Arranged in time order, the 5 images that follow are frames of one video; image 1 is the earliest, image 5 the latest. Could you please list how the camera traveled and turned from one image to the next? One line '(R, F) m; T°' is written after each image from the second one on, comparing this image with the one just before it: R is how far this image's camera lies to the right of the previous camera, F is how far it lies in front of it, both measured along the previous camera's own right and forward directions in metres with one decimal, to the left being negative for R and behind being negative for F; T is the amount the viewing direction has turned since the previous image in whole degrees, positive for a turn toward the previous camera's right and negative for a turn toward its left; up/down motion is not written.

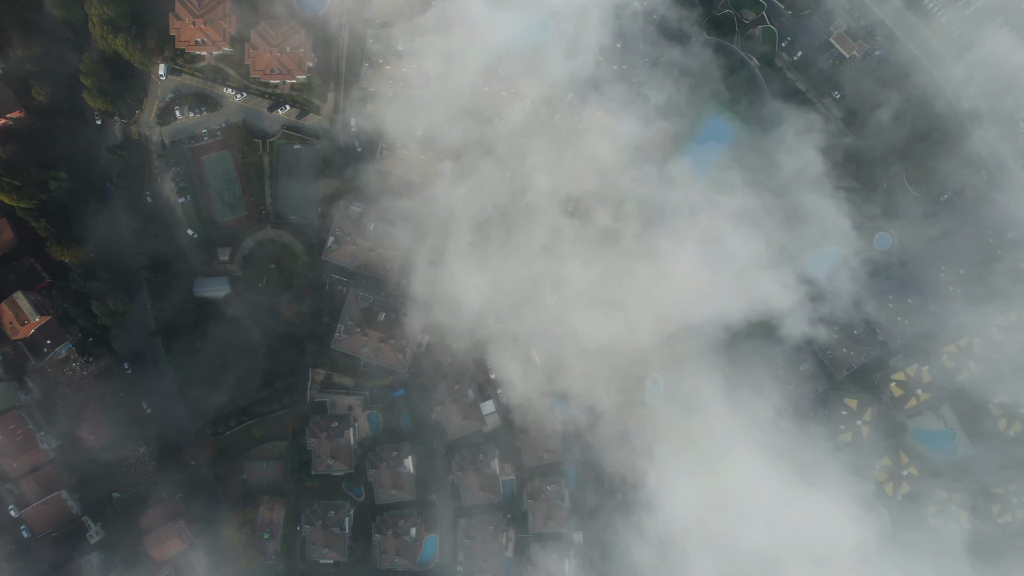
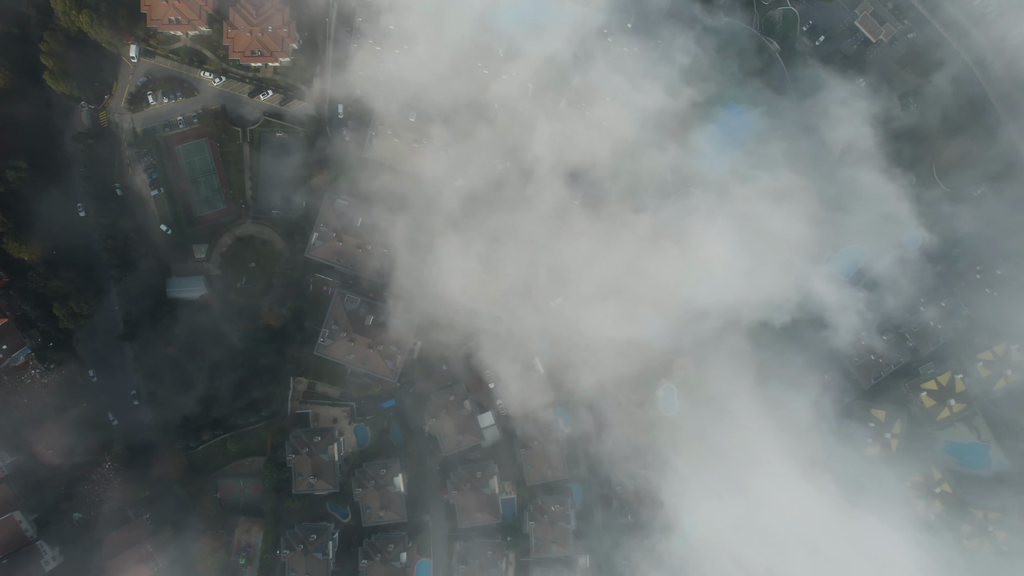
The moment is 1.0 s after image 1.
(-0.2, +3.5) m; 0°
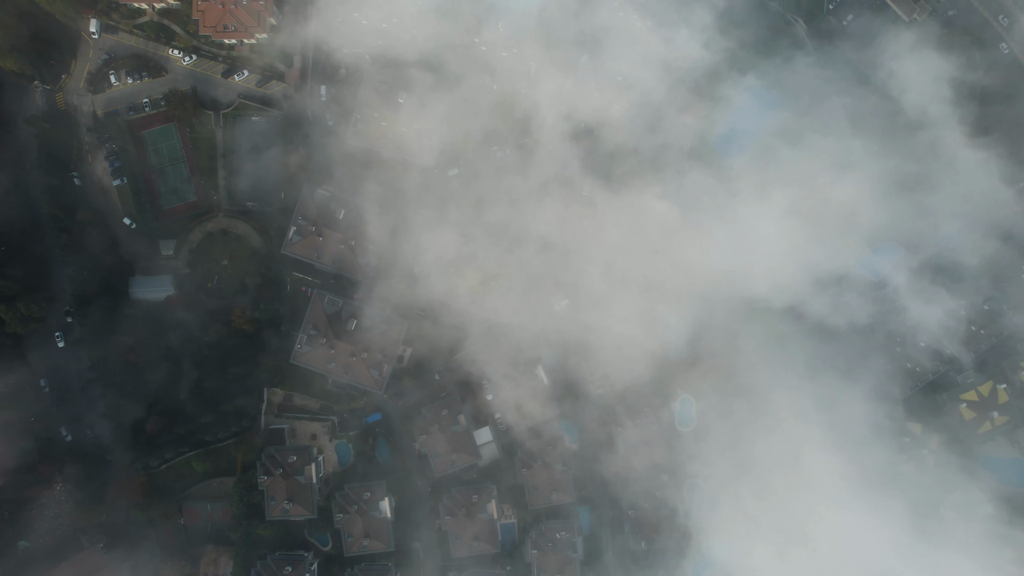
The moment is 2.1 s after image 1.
(-0.1, +3.8) m; 0°
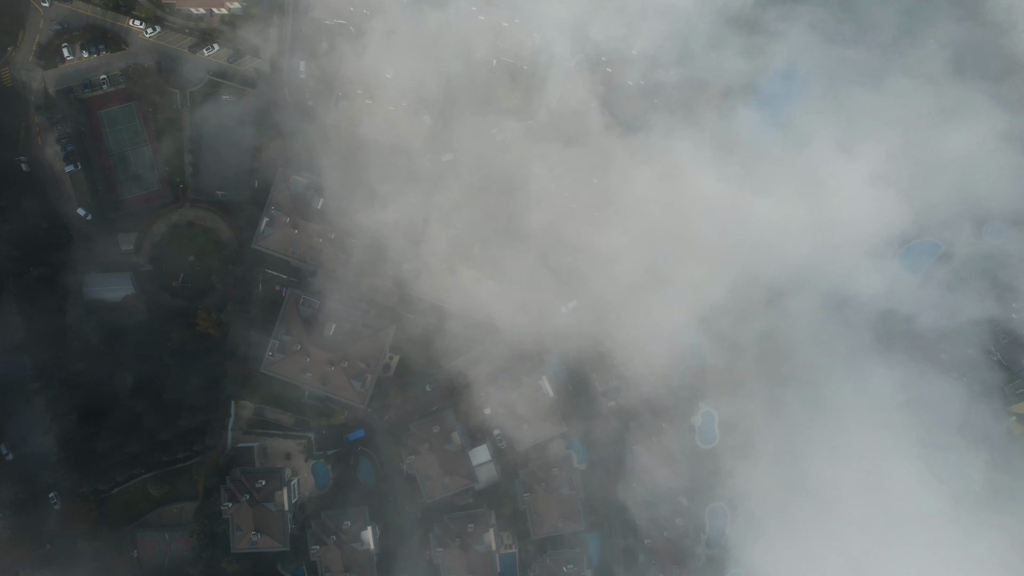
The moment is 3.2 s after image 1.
(-0.2, +3.8) m; 0°
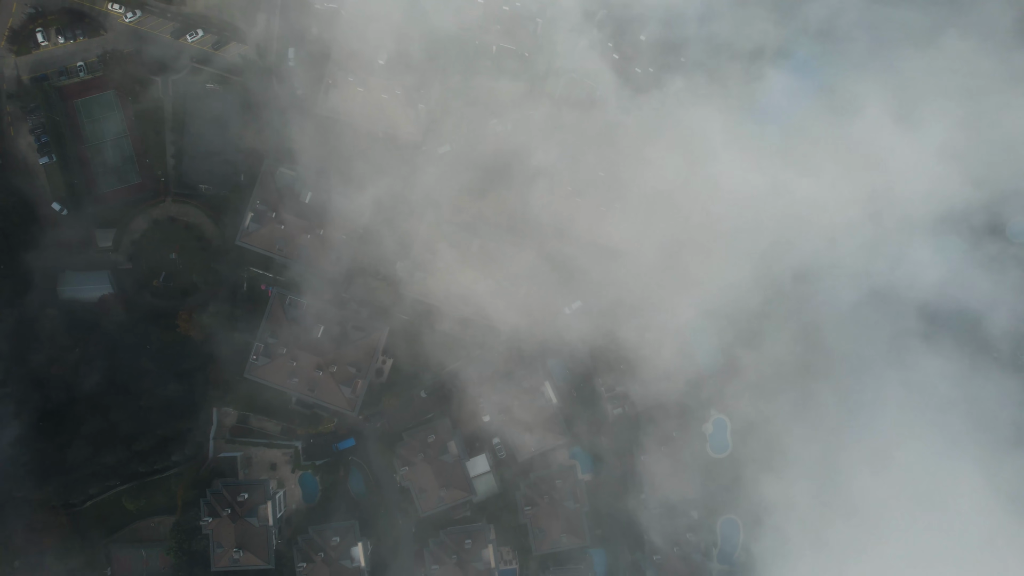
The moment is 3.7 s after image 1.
(-0.1, +1.7) m; 0°
